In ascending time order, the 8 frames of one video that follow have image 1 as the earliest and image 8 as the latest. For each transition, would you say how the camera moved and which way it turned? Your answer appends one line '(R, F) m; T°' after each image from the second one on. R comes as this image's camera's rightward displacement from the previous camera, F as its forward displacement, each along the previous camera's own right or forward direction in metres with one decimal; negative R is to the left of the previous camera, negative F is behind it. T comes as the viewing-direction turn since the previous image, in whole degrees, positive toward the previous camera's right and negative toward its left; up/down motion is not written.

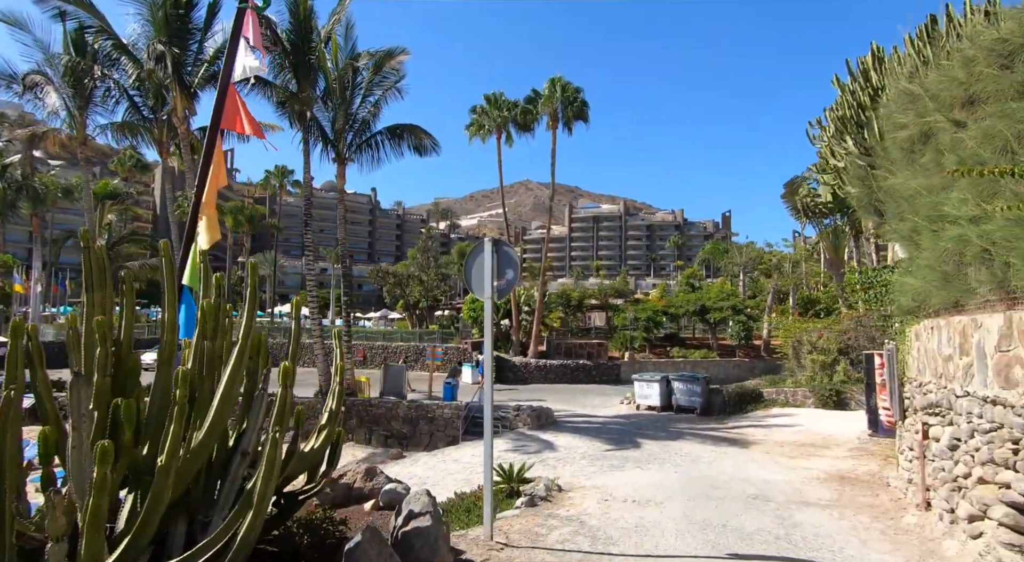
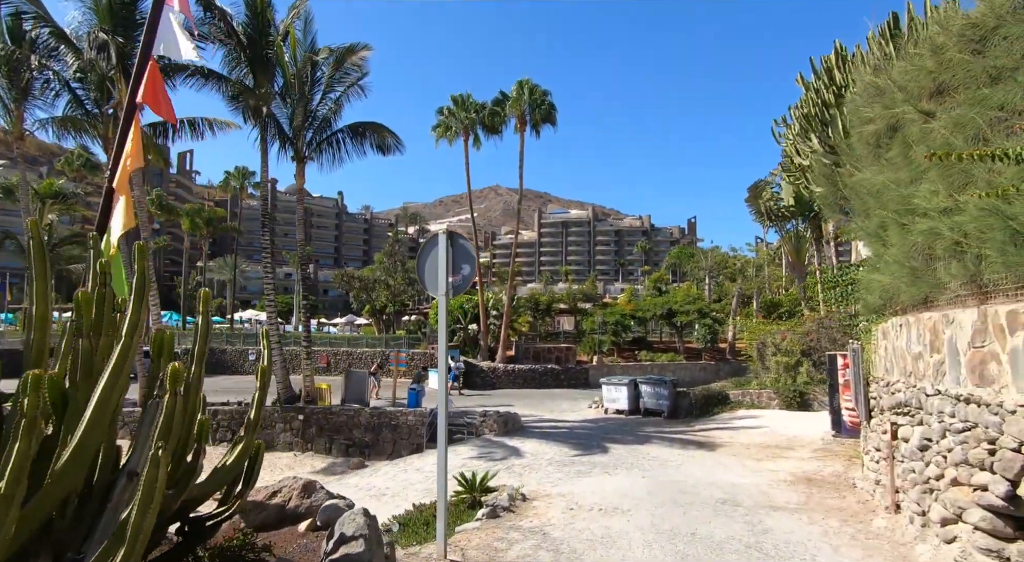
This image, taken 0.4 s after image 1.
(+0.1, +0.3) m; +3°
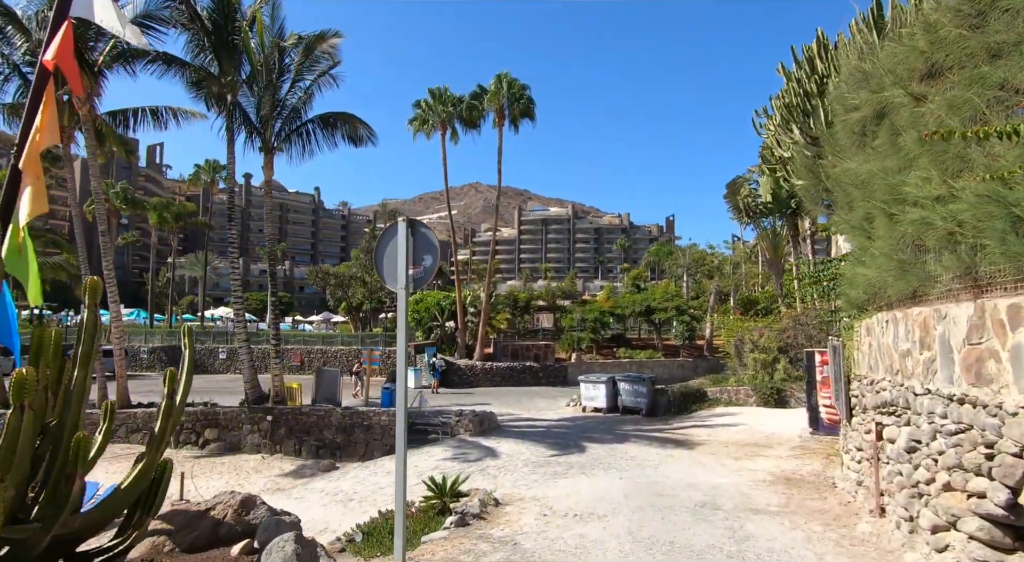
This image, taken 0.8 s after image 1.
(+0.1, +0.4) m; +2°
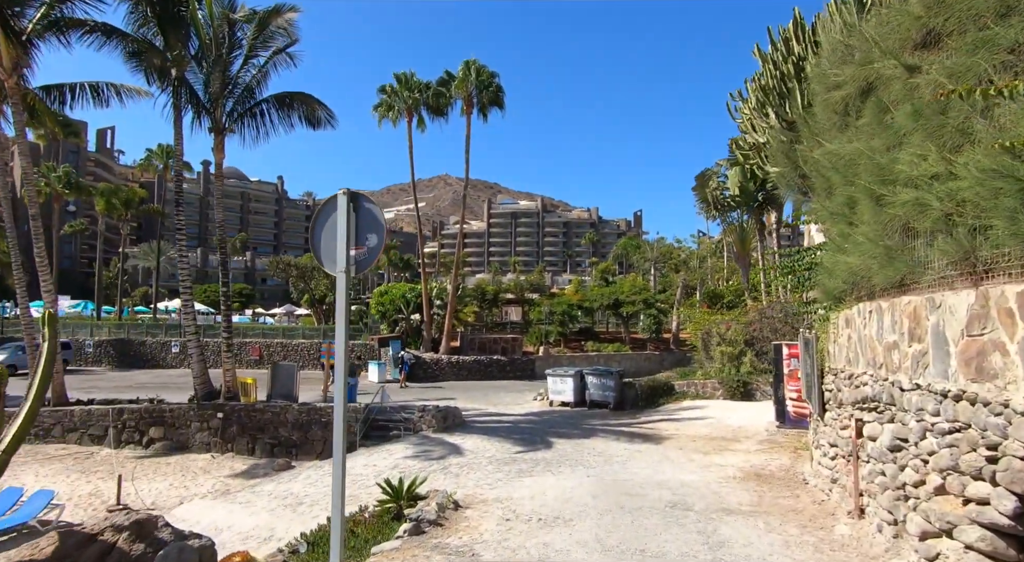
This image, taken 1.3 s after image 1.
(+0.1, +0.5) m; +3°
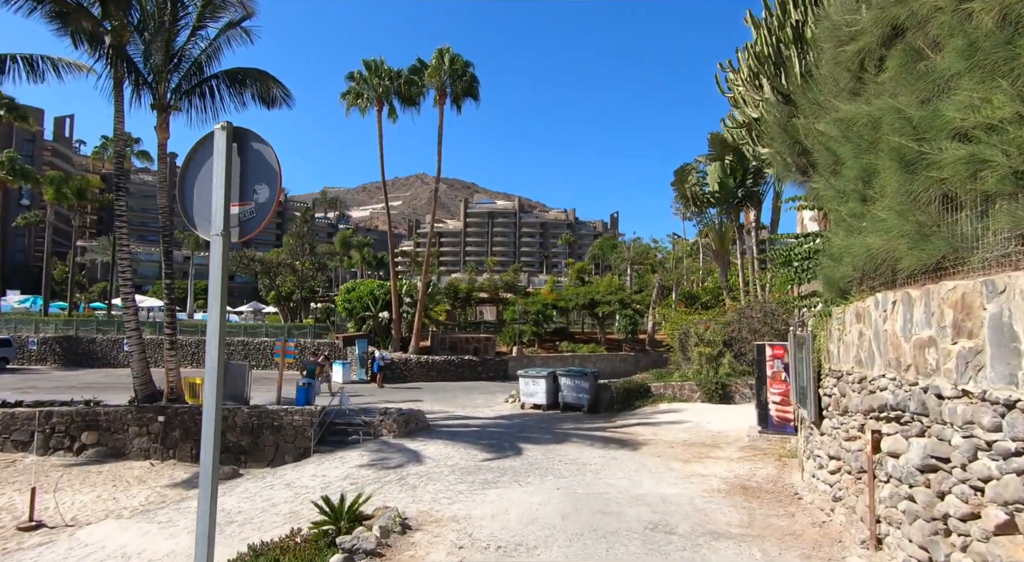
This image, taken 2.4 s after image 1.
(+0.2, +1.0) m; +2°
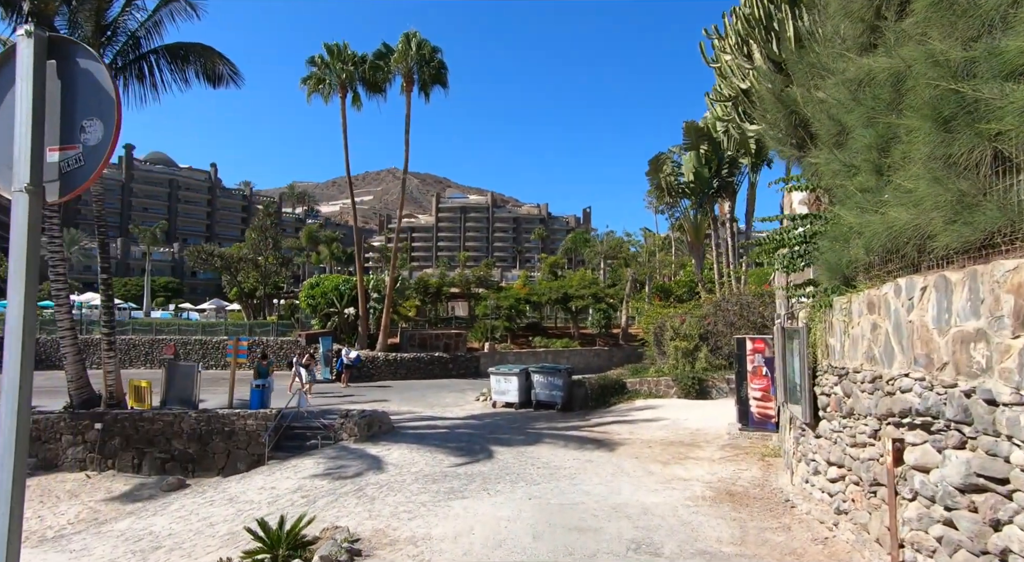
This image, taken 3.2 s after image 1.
(+0.1, +0.9) m; +2°
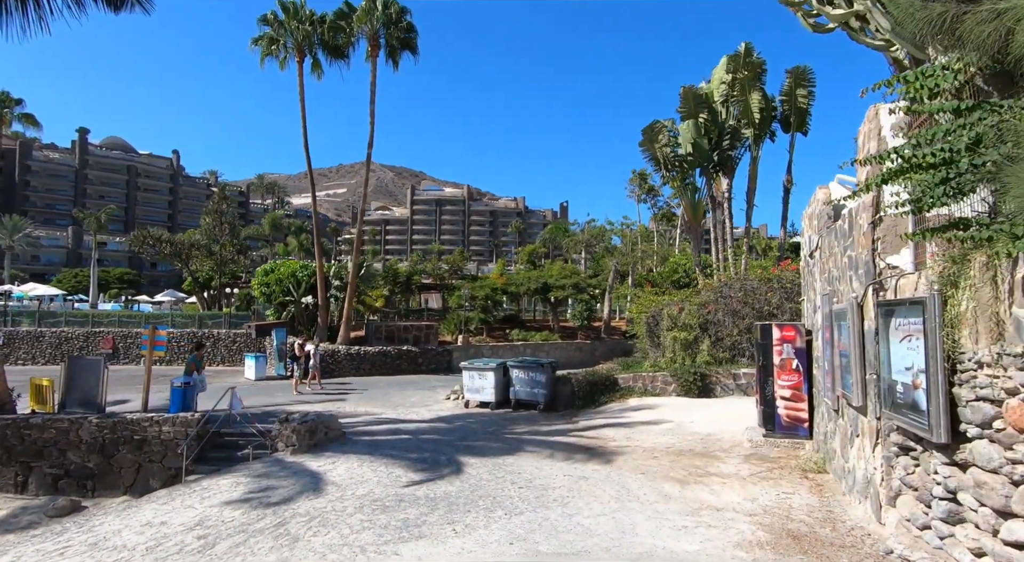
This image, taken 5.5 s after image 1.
(0.0, +2.5) m; +2°
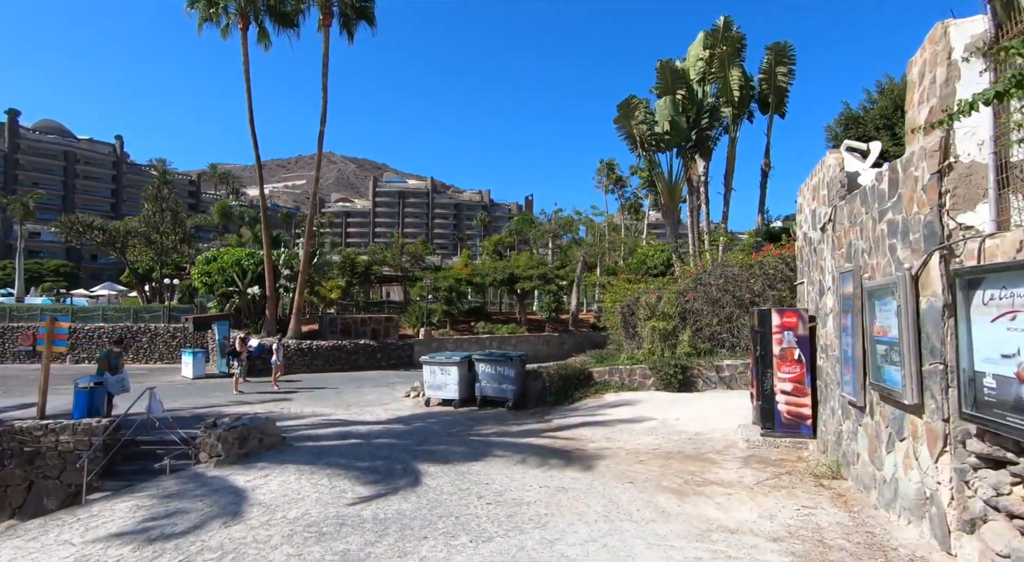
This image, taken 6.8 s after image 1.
(0.0, +1.5) m; +3°
